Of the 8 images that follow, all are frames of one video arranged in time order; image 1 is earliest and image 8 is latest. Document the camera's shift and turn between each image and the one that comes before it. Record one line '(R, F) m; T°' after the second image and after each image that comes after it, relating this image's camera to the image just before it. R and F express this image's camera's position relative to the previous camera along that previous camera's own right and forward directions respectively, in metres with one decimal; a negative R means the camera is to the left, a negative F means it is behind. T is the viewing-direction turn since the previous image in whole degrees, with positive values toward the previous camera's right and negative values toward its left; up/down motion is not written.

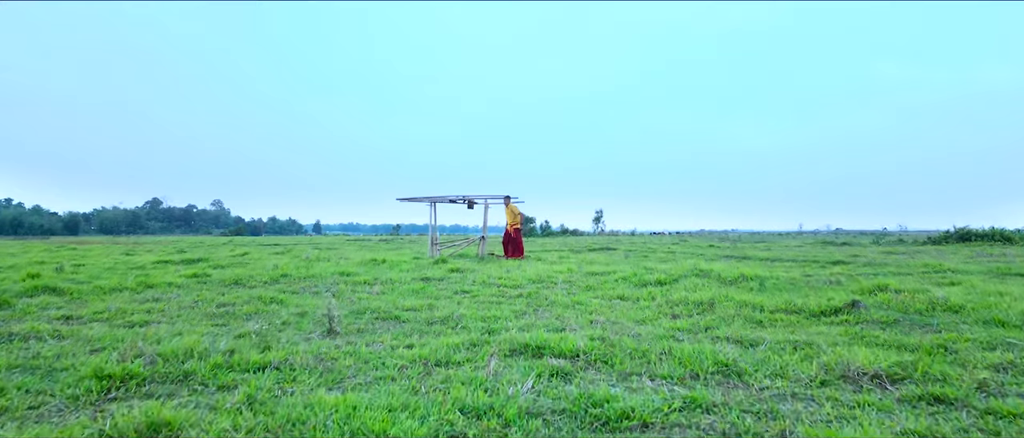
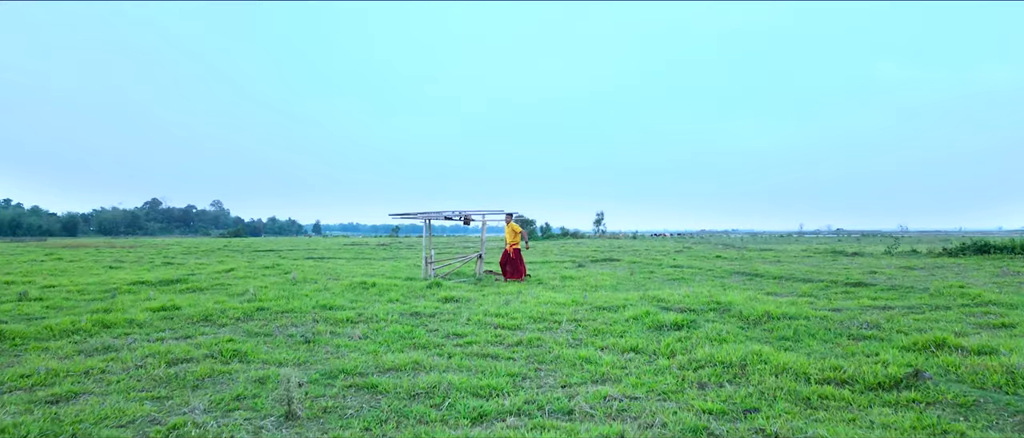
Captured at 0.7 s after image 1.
(0.0, +0.7) m; 0°
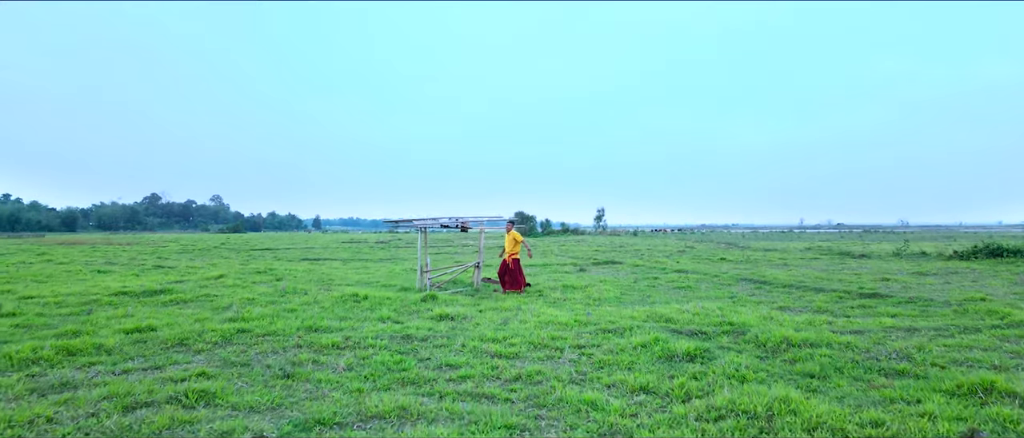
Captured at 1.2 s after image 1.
(0.0, +0.5) m; 0°
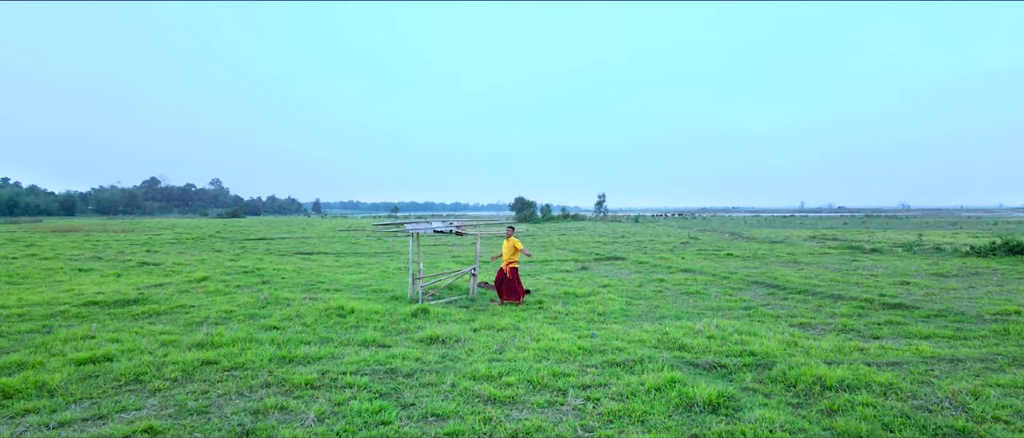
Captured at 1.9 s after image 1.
(0.0, +0.7) m; 0°
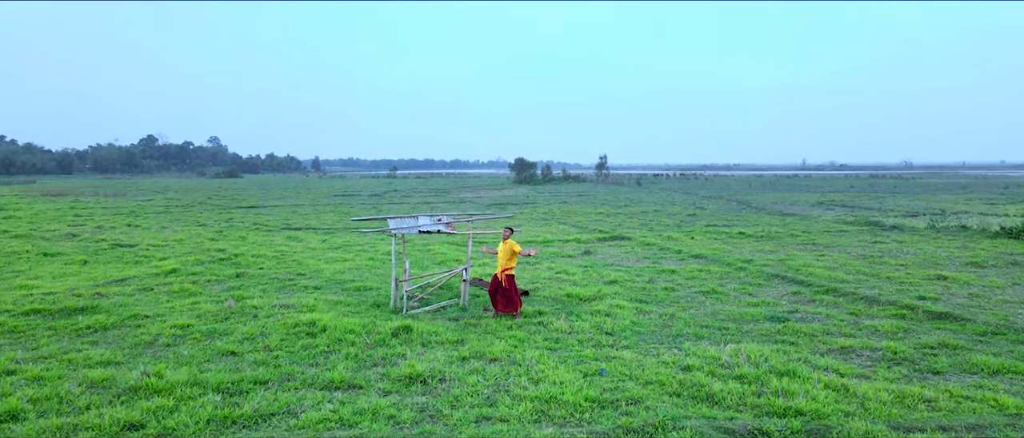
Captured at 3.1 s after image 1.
(0.0, +1.1) m; 0°
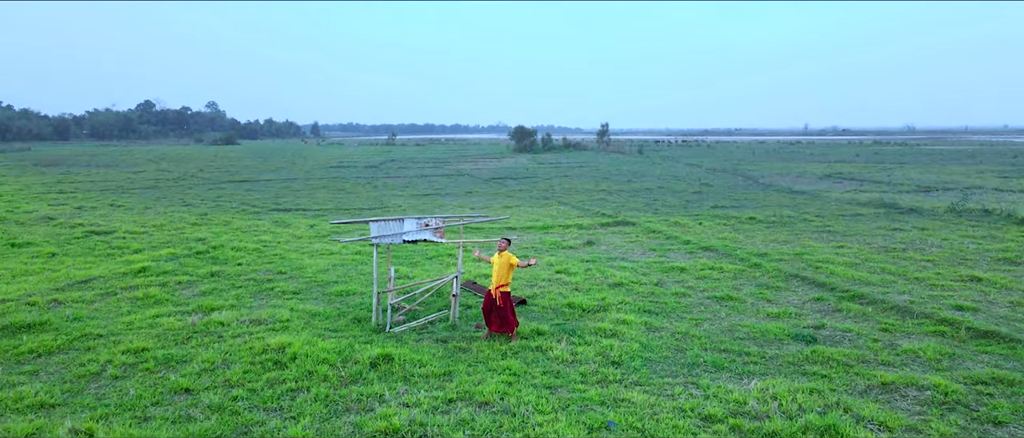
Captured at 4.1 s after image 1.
(0.0, +0.9) m; 0°
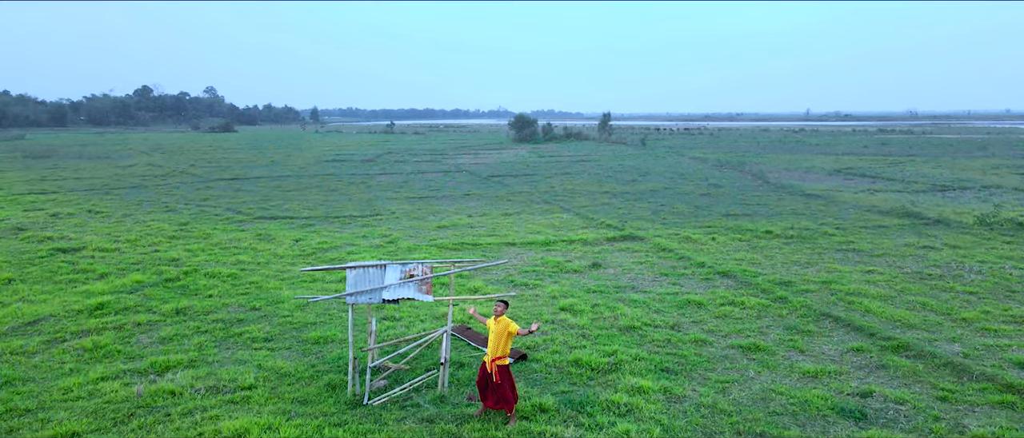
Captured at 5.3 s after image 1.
(0.0, +1.1) m; 0°
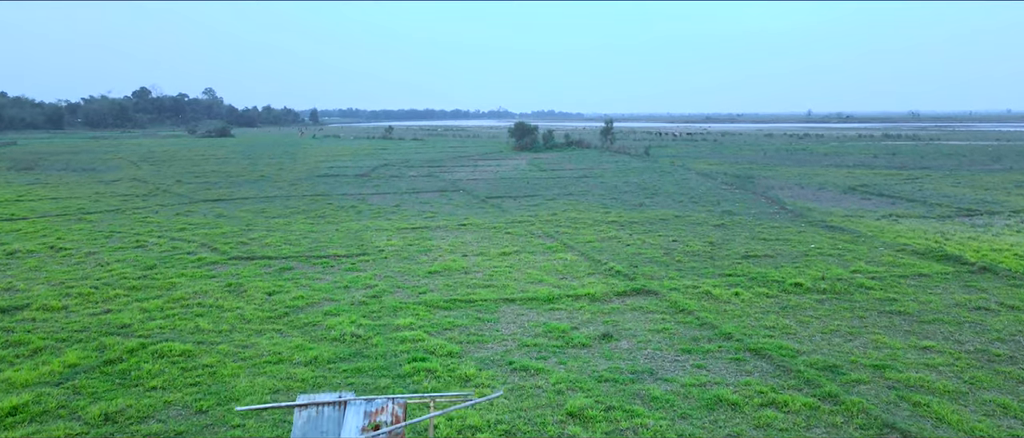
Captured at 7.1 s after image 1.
(0.0, +1.6) m; 0°
